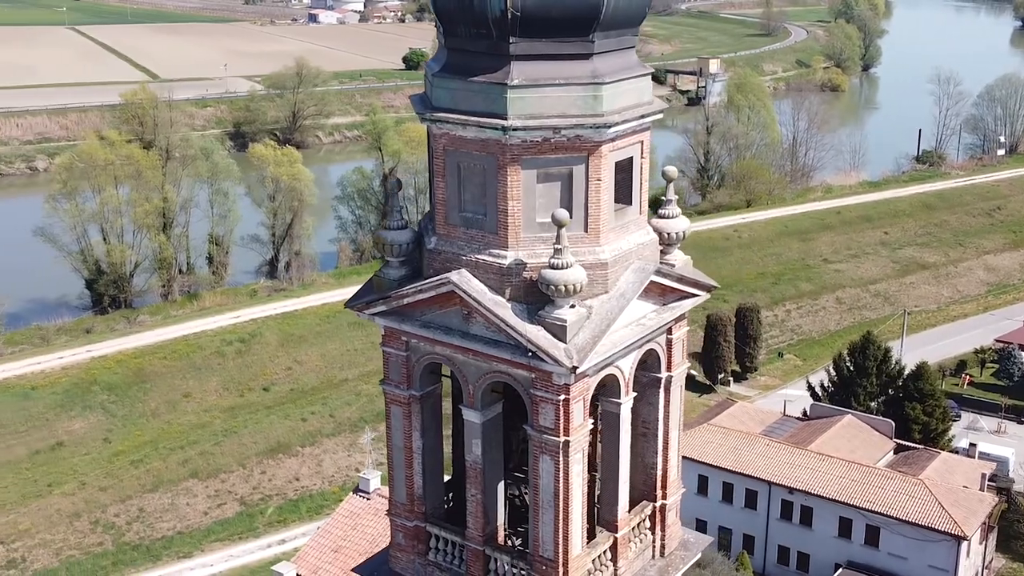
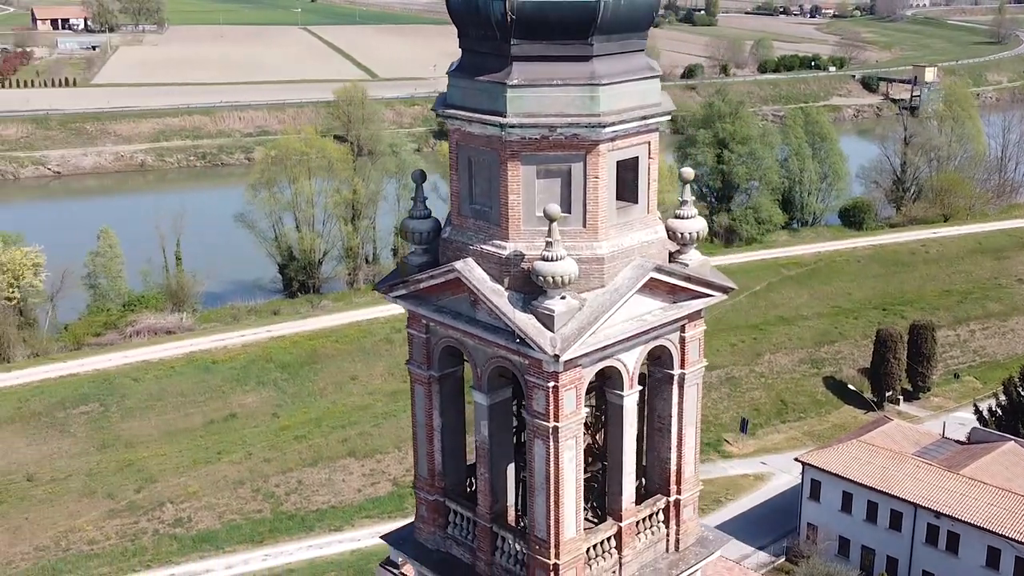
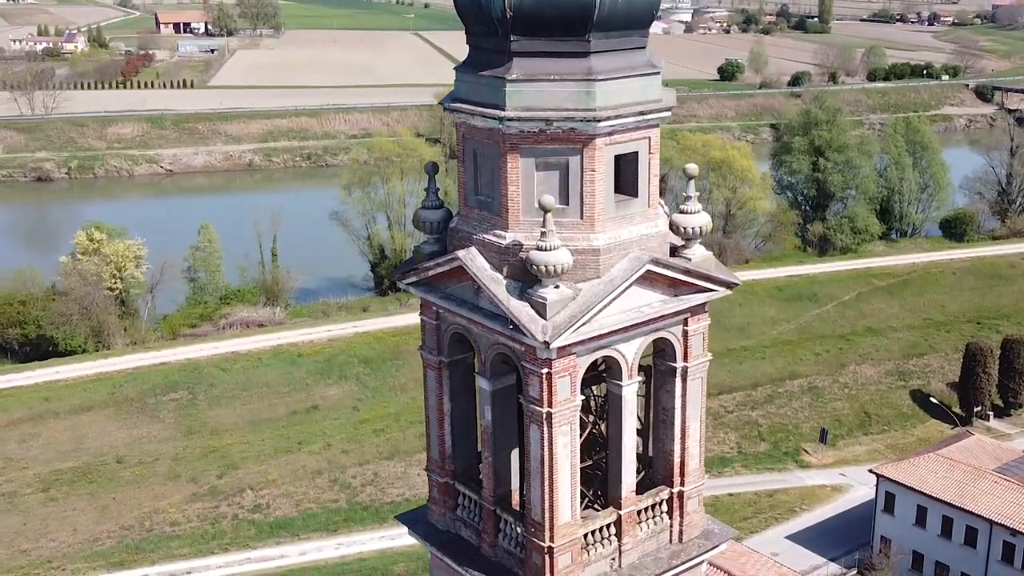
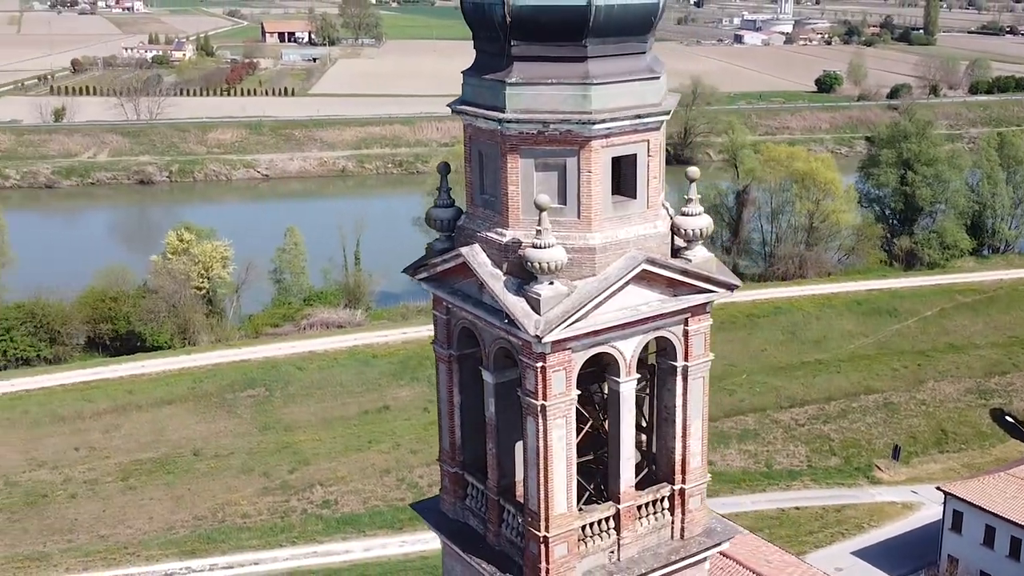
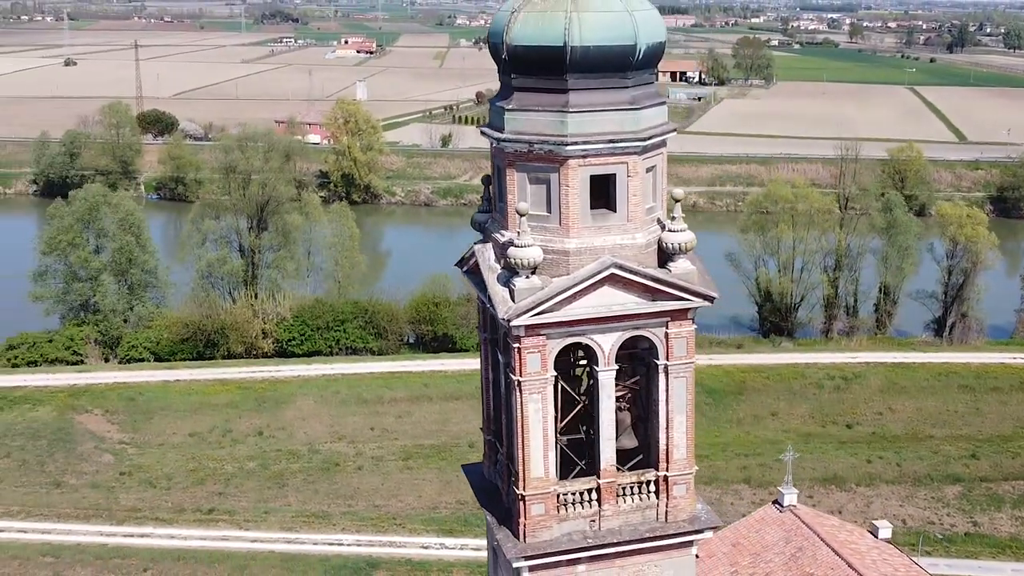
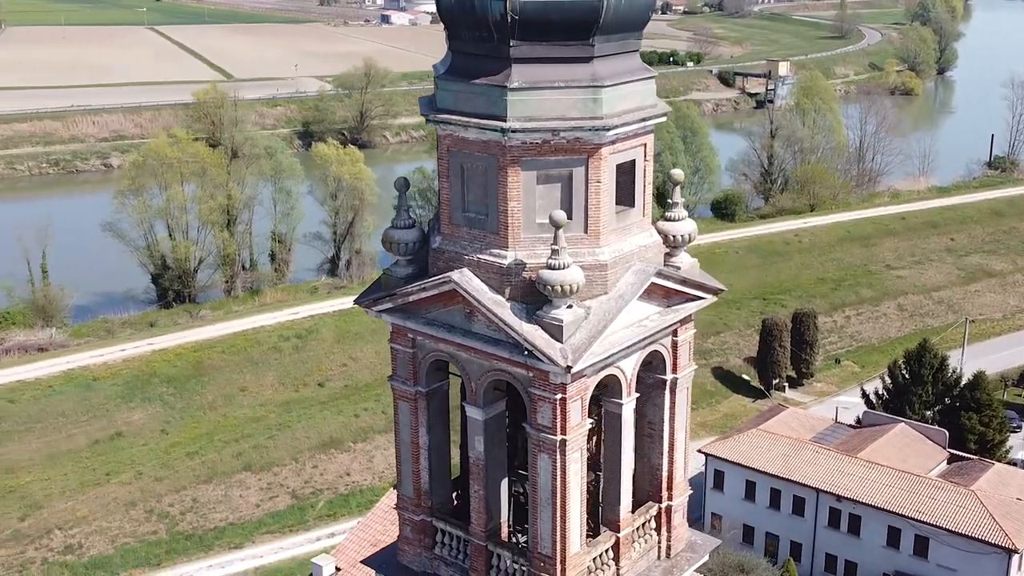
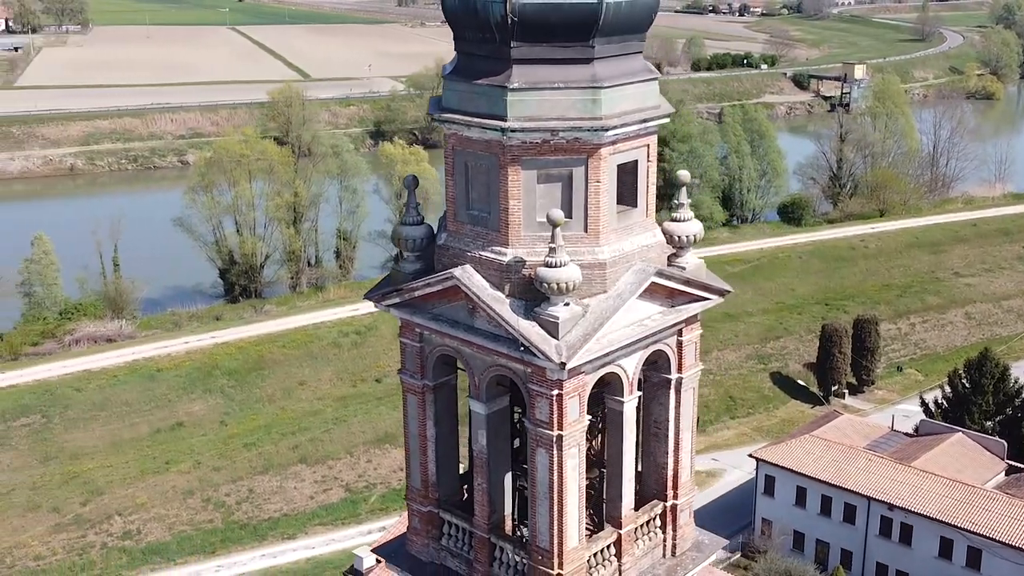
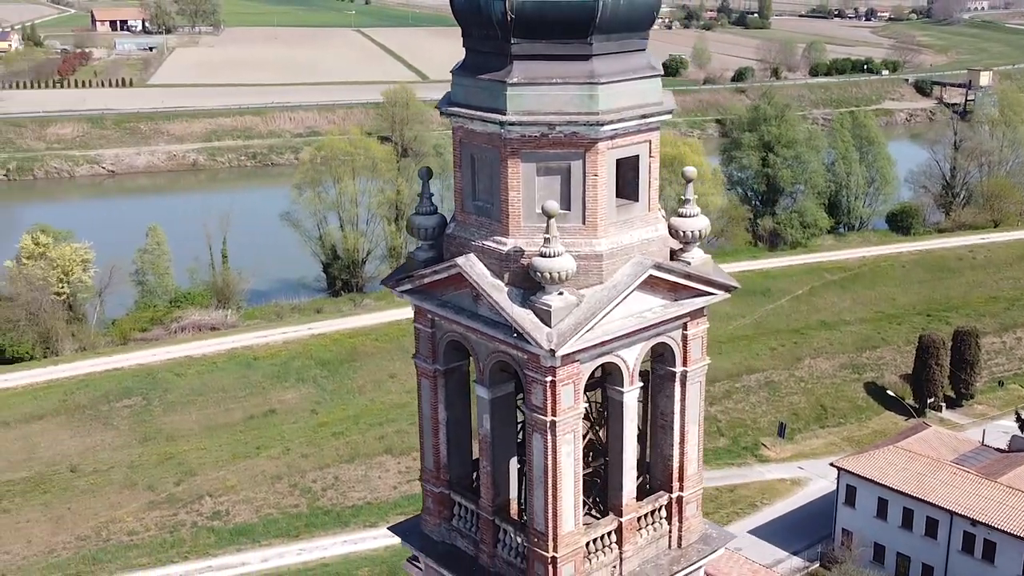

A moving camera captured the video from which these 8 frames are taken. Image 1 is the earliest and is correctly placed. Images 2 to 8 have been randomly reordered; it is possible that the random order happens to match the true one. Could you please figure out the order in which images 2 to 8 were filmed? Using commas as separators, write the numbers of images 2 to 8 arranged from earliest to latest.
6, 7, 2, 8, 3, 4, 5
